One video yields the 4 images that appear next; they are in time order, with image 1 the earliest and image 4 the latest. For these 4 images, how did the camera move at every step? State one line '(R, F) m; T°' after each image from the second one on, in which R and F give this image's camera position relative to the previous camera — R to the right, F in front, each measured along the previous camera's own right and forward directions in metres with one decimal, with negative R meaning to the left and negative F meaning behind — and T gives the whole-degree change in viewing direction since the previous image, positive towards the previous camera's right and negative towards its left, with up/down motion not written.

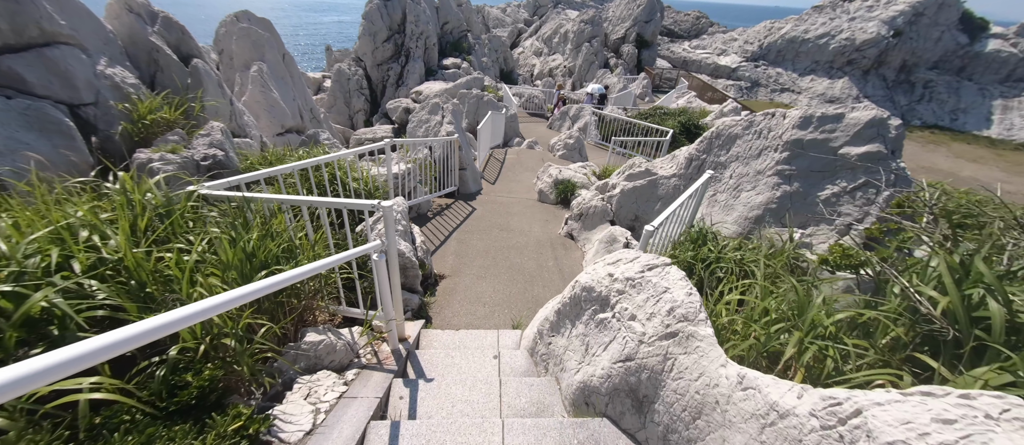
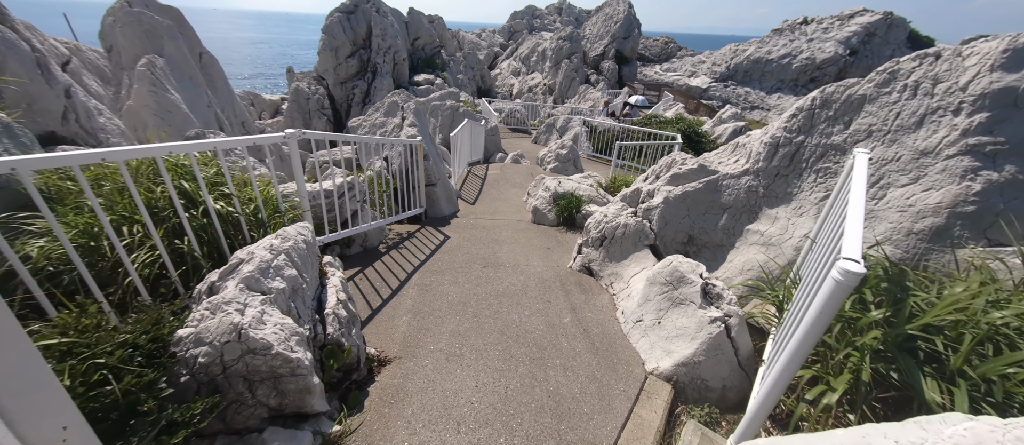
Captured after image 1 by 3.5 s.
(-0.1, +1.9) m; +3°
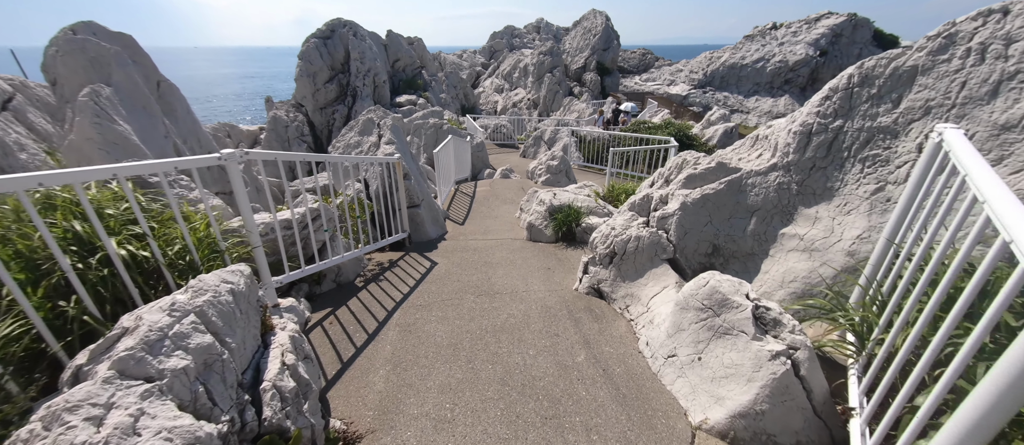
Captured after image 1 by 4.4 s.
(0.0, +0.5) m; +1°
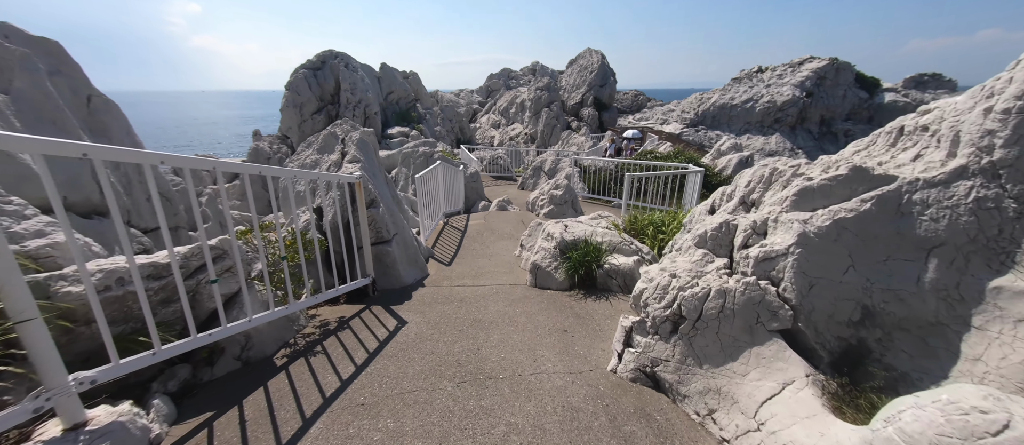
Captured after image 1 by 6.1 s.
(0.0, +1.2) m; +1°
